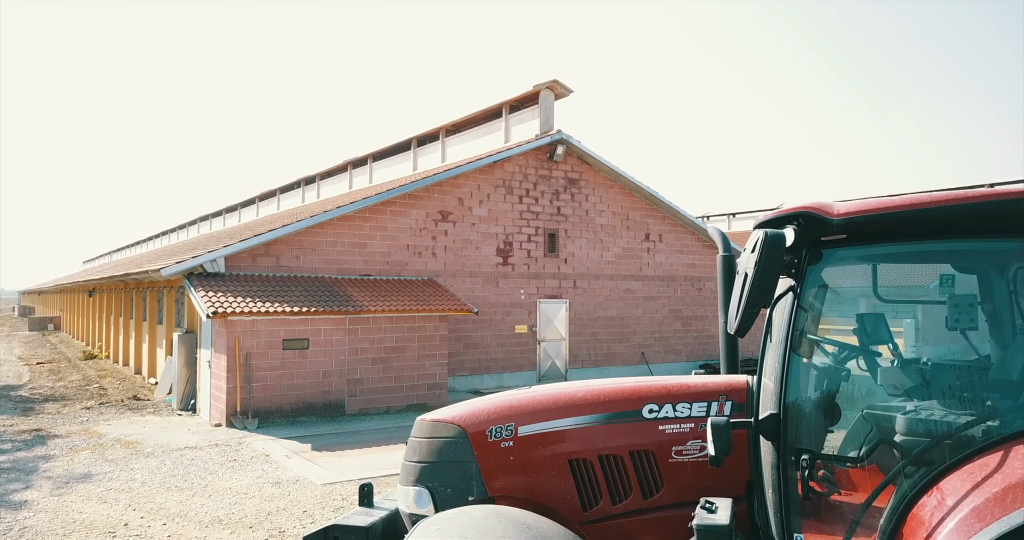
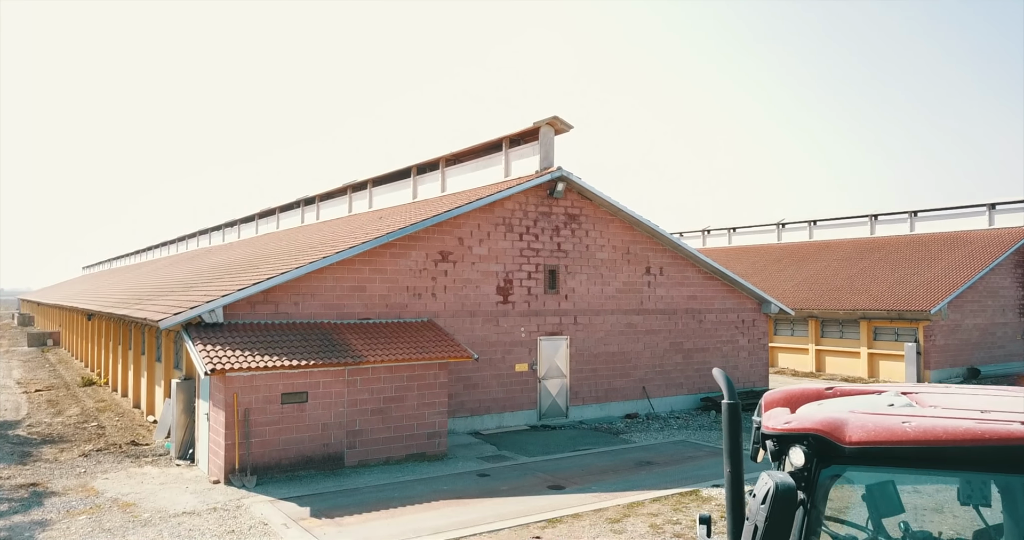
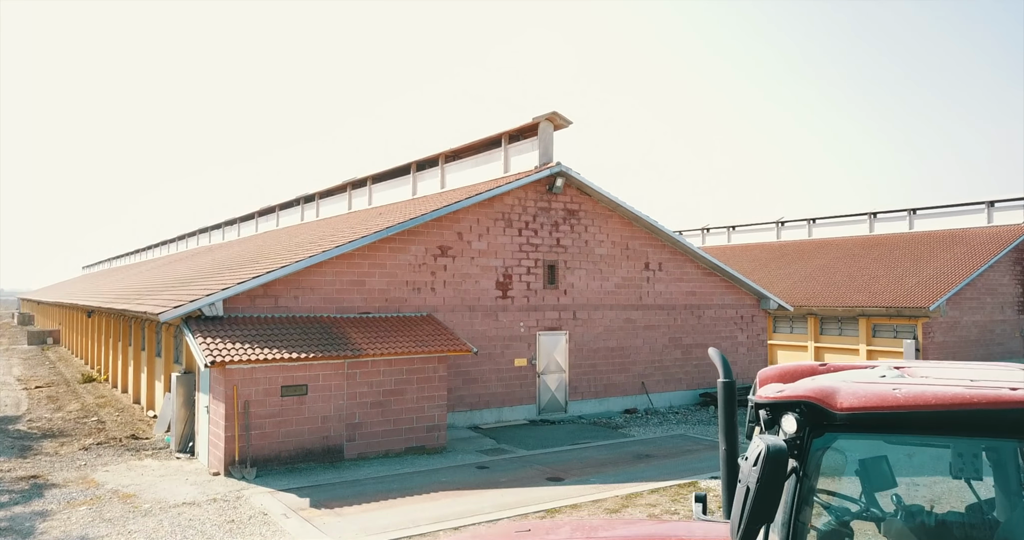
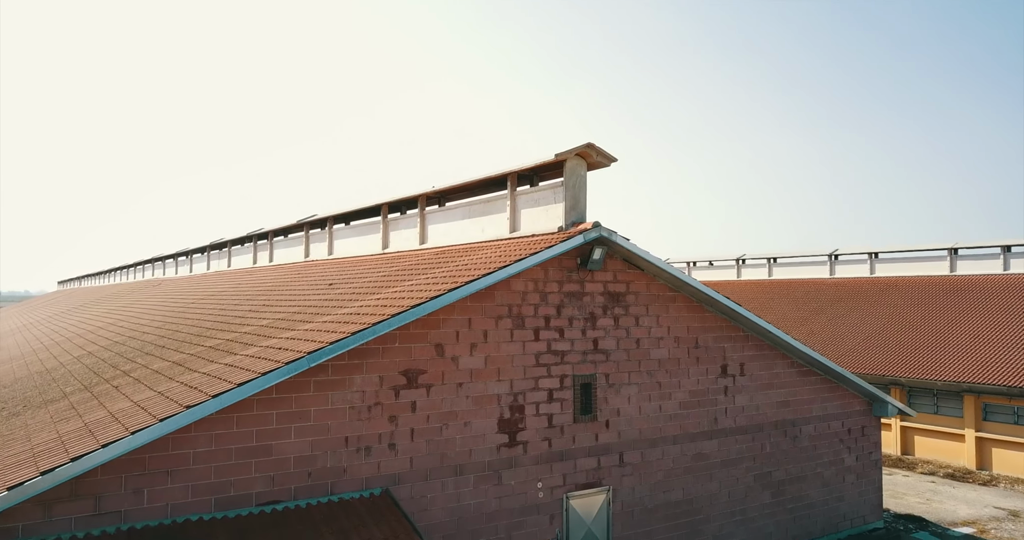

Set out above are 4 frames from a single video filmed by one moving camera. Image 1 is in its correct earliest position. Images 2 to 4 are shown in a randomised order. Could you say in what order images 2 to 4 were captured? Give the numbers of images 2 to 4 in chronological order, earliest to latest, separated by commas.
3, 2, 4
